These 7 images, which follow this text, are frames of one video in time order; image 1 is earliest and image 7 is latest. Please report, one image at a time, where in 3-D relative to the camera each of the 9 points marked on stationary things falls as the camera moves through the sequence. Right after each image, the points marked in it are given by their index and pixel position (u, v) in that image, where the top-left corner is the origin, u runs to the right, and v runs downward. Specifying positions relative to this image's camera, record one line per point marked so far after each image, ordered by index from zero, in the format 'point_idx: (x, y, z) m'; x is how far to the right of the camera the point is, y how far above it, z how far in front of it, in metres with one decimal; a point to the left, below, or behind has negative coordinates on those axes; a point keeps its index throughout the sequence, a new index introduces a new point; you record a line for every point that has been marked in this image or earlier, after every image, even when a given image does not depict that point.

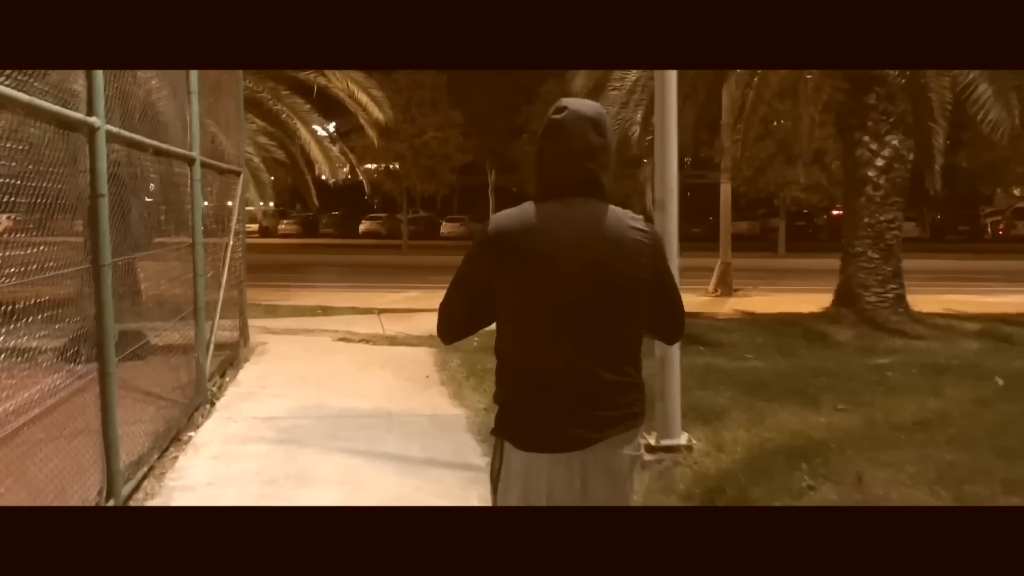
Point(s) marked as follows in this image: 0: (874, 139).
0: (+4.4, +1.8, +12.6) m
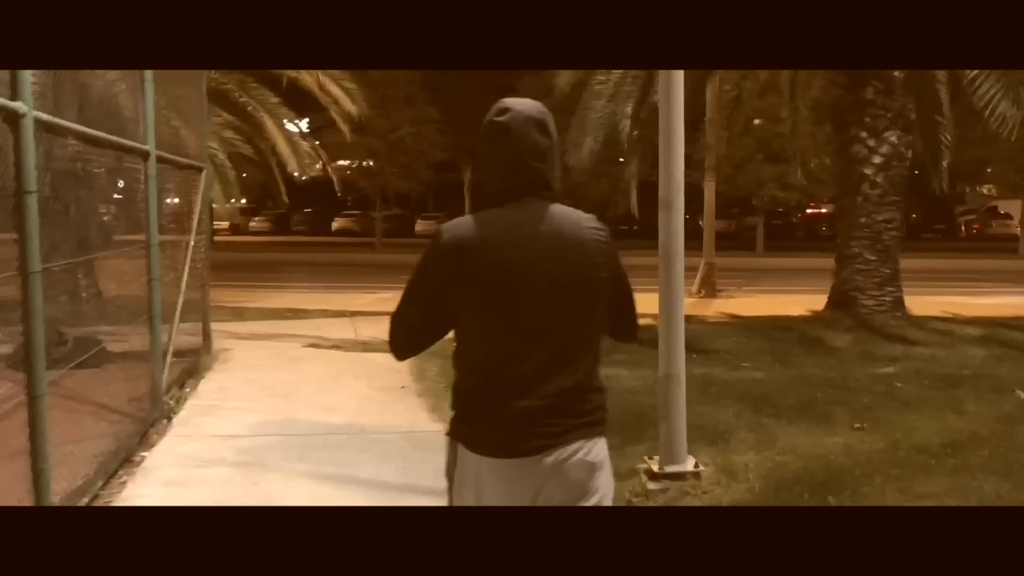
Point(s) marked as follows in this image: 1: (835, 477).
0: (+4.2, +1.8, +12.0) m
1: (+1.8, -1.0, +5.7) m
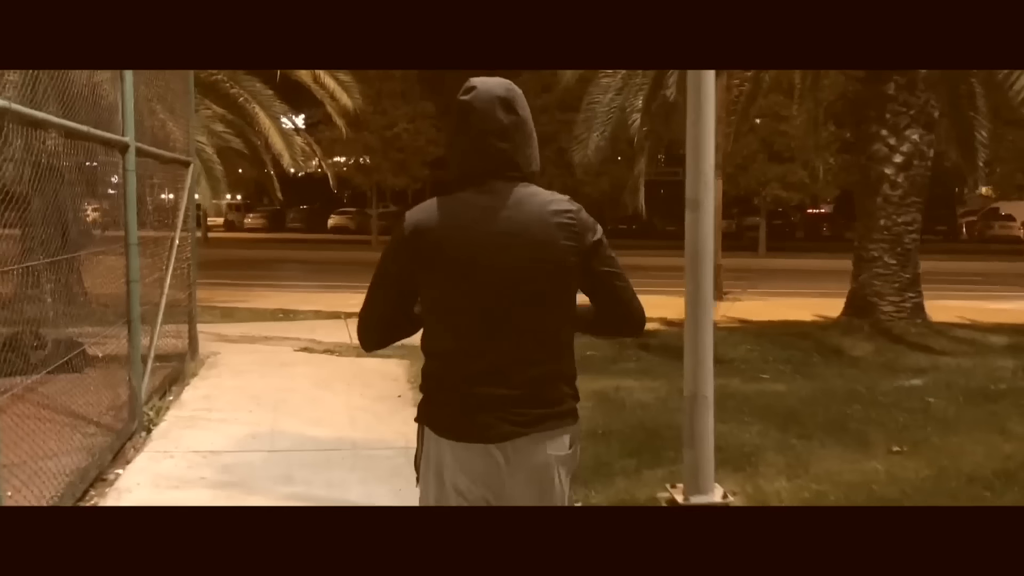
0: (+4.2, +1.7, +11.5) m
1: (+1.8, -1.1, +5.1) m
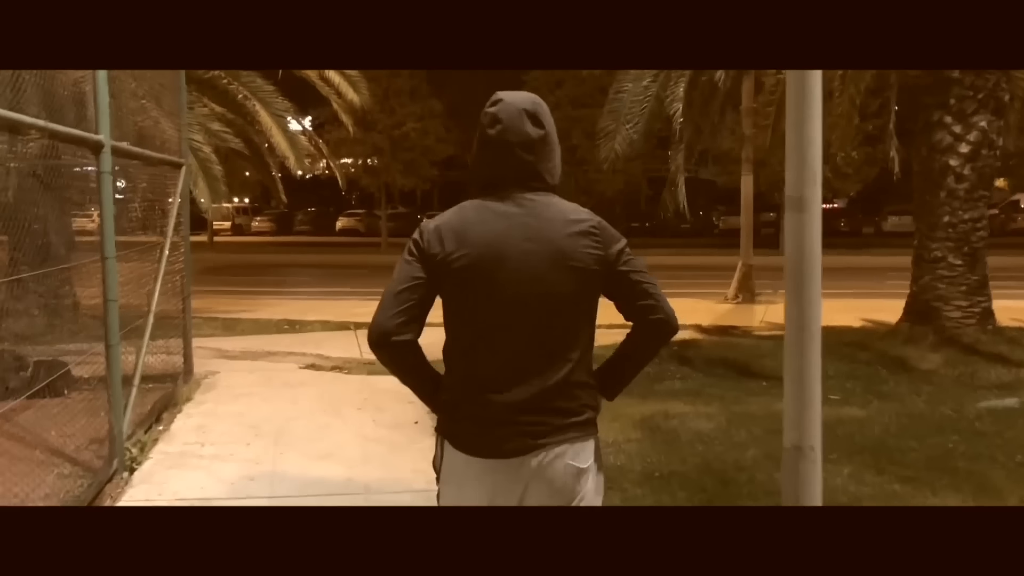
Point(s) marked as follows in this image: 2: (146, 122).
0: (+4.5, +1.7, +10.4) m
1: (+2.0, -1.2, +4.1) m
2: (-3.4, +1.5, +9.6) m
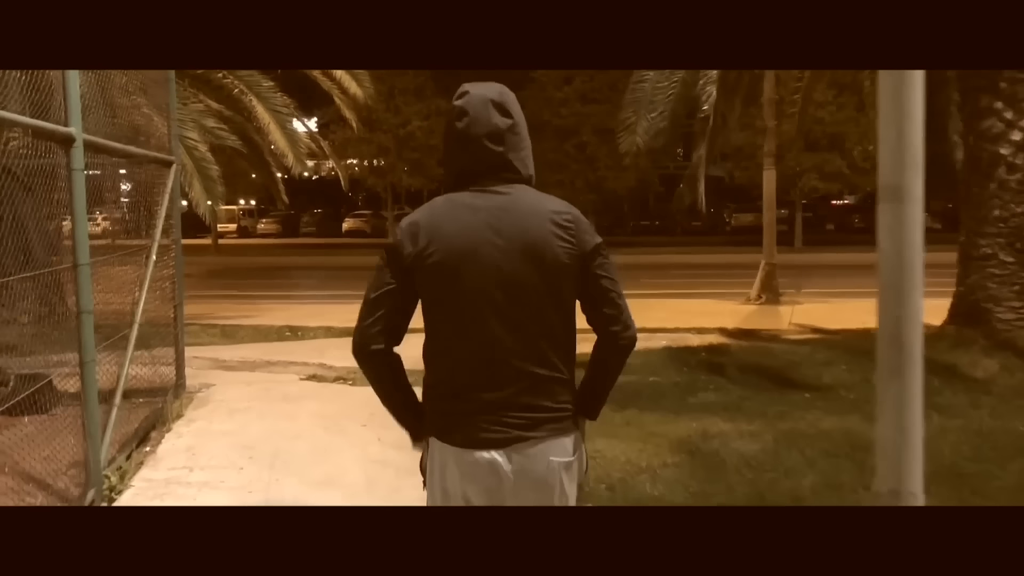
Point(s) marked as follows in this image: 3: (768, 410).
0: (+4.6, +1.7, +9.6) m
1: (+2.1, -1.2, +3.4) m
2: (-3.3, +1.5, +8.9) m
3: (+1.7, -0.8, +6.9) m
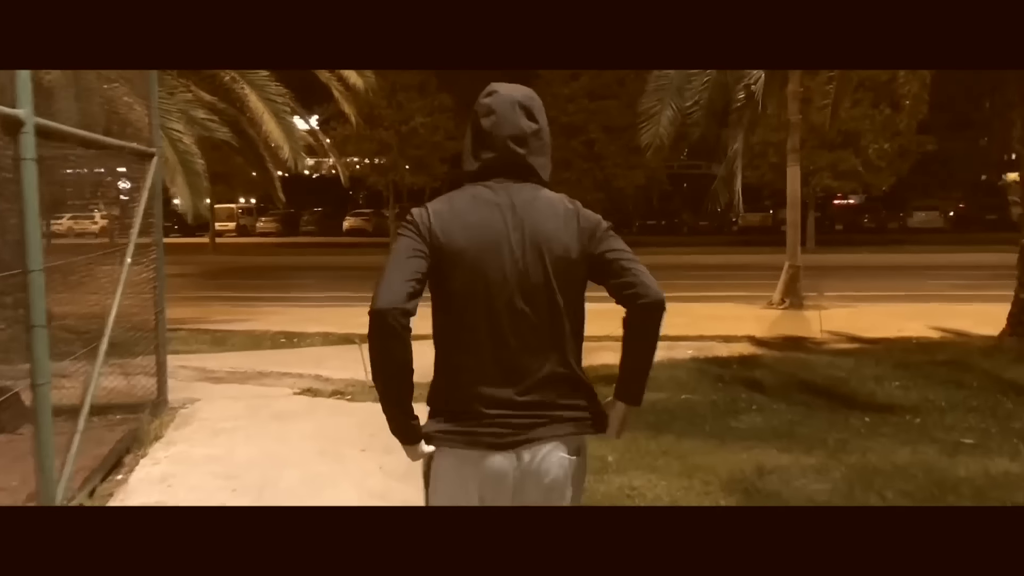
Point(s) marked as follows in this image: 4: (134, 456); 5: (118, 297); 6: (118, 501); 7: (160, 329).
0: (+4.7, +1.6, +8.7) m
1: (+2.3, -1.2, +2.5) m
2: (-3.1, +1.4, +8.0) m
3: (+1.8, -0.9, +6.0) m
4: (-2.6, -1.2, +7.1) m
5: (-2.8, -0.1, +7.5) m
6: (-2.3, -1.3, +6.1) m
7: (-3.0, -0.4, +8.7) m
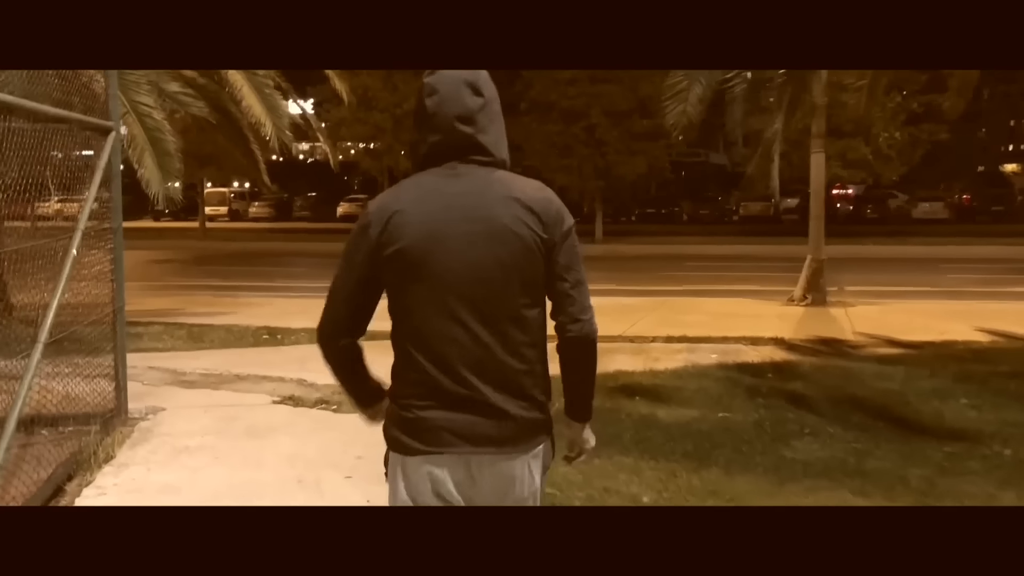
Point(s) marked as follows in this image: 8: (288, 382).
0: (+4.8, +1.6, +7.7) m
1: (+2.4, -1.3, +1.4) m
2: (-3.0, +1.5, +6.9) m
3: (+1.9, -0.9, +5.0) m
4: (-2.5, -1.1, +6.0) m
5: (-2.8, 0.0, +6.4) m
6: (-2.3, -1.2, +5.0) m
7: (-2.9, -0.3, +7.6) m
8: (-2.0, -0.8, +8.9) m
